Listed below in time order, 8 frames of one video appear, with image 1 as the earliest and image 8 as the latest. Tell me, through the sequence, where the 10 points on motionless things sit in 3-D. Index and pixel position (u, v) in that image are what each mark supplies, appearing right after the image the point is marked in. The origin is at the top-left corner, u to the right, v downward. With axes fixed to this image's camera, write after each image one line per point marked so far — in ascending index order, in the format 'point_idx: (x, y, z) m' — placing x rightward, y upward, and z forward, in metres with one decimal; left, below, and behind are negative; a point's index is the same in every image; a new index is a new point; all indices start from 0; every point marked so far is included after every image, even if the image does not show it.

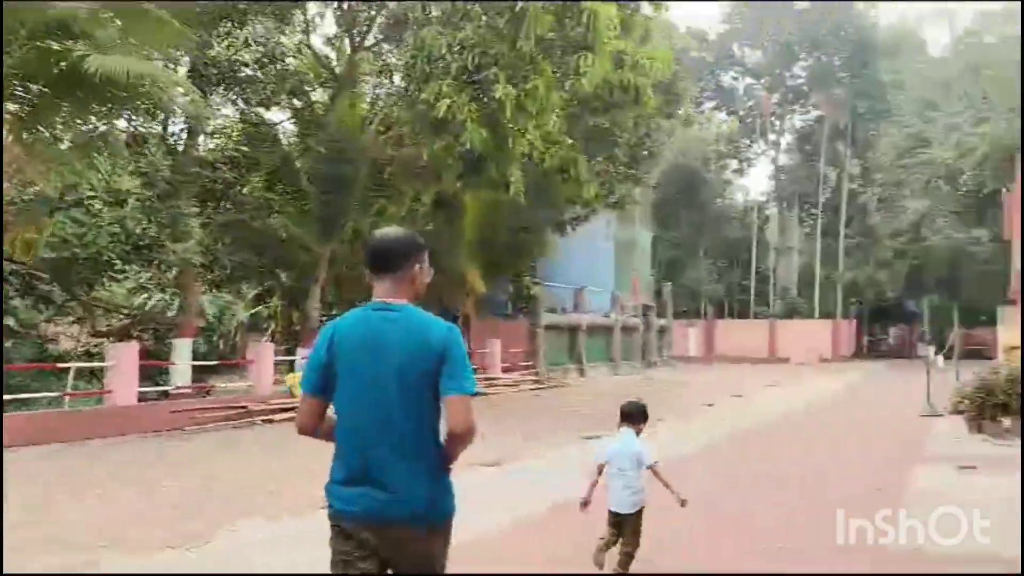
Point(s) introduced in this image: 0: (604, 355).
0: (+3.1, -1.4, +21.7) m
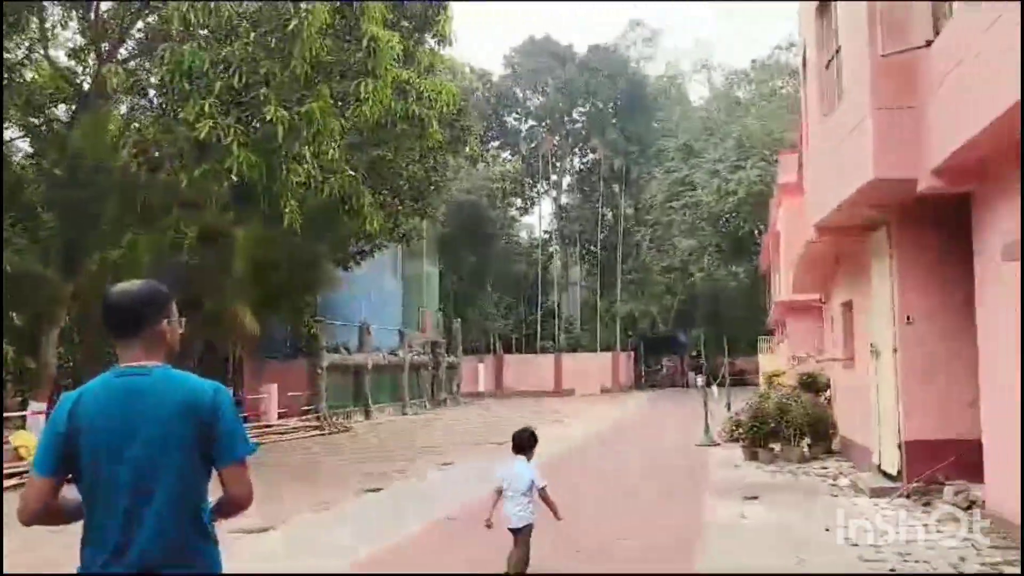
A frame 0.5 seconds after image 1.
0: (-2.4, -2.6, +20.5) m
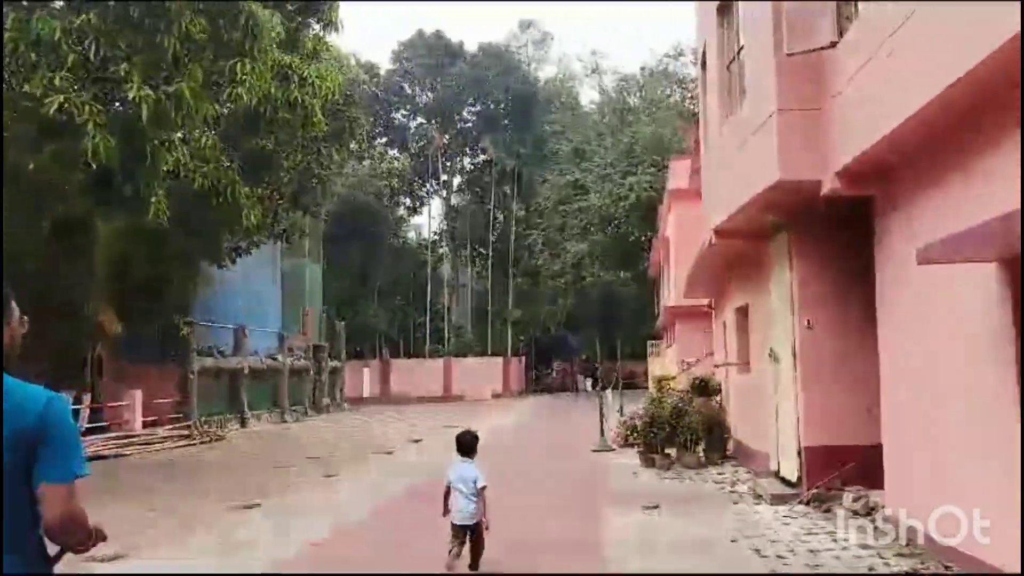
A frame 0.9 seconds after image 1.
0: (-5.2, -2.6, +19.5) m
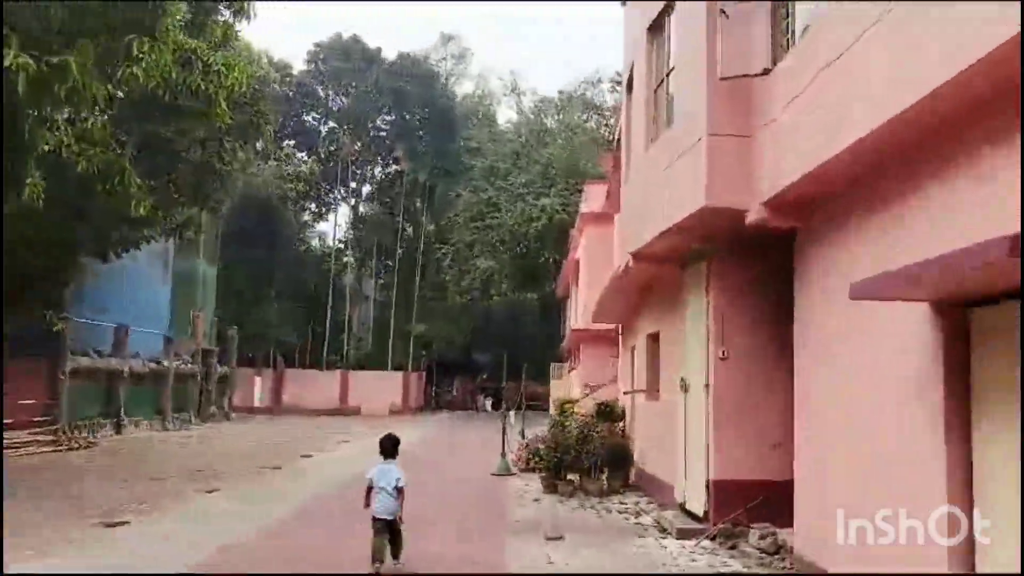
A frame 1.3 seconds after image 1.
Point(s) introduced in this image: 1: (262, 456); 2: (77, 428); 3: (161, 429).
0: (-7.5, -2.6, +18.4) m
1: (-4.1, -2.8, +13.5) m
2: (-7.3, -2.3, +13.6) m
3: (-7.3, -3.0, +17.1) m
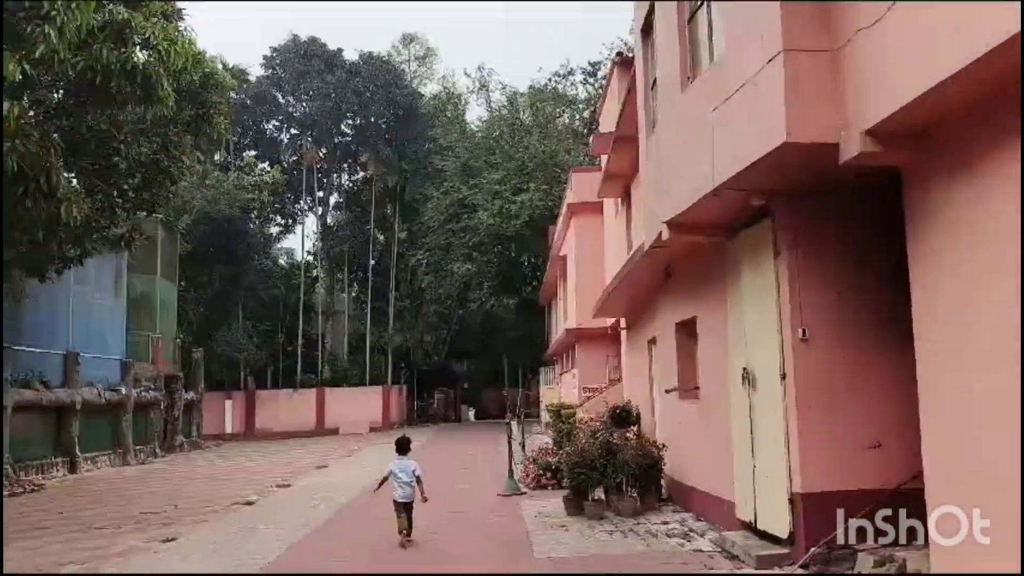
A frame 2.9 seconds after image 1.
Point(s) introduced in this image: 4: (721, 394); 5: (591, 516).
0: (-7.7, -3.0, +16.9) m
1: (-4.1, -3.0, +12.2) m
2: (-7.3, -2.7, +12.2) m
3: (-7.4, -3.4, +15.6) m
4: (+1.5, -0.8, +6.0) m
5: (+0.7, -1.9, +6.8) m
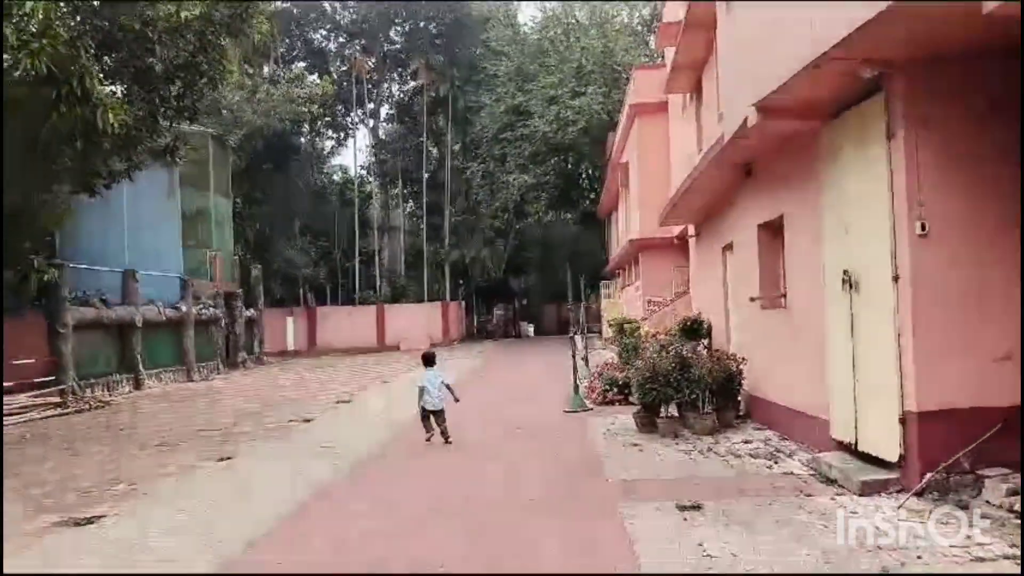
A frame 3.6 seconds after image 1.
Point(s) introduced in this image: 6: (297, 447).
0: (-6.4, -1.3, +17.0) m
1: (-3.2, -1.7, +12.1) m
2: (-6.4, -1.5, +12.3) m
3: (-6.2, -1.8, +15.7) m
4: (+2.0, -0.1, +5.3) m
5: (+1.2, -1.1, +6.3) m
6: (-1.9, -1.4, +7.3) m
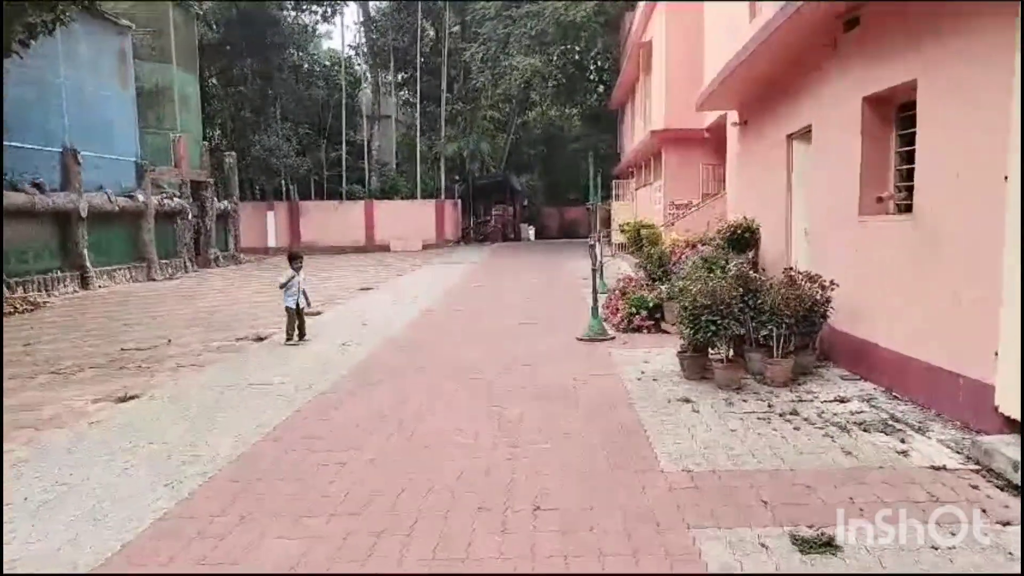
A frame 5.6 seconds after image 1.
0: (-6.4, +0.8, +15.3) m
1: (-3.2, -0.3, +10.4) m
2: (-6.4, +0.1, +10.6) m
3: (-6.3, +0.2, +14.0) m
4: (+2.0, +0.3, +3.6) m
5: (+1.2, -0.5, +4.6) m
6: (-1.9, -0.6, +5.7) m
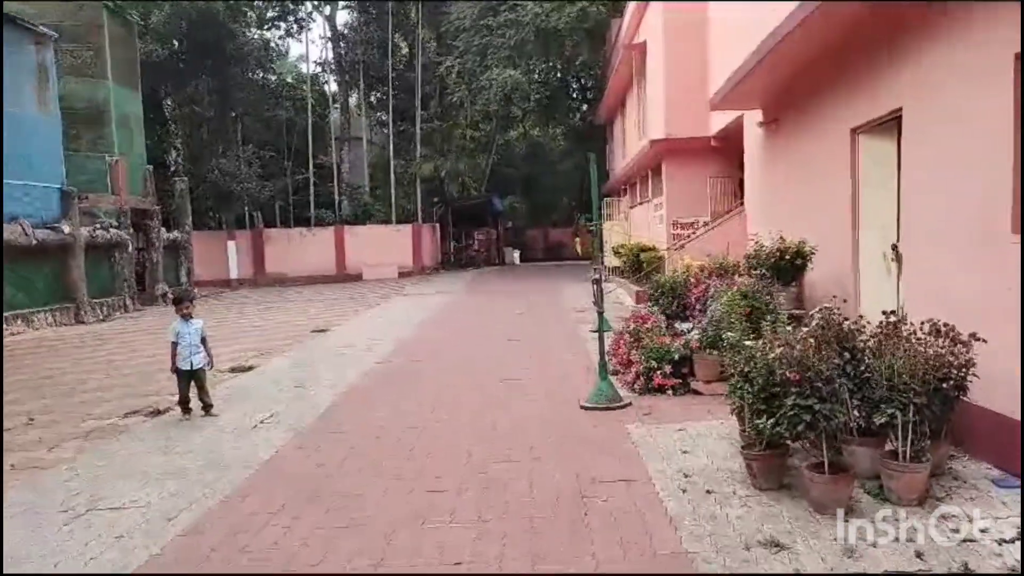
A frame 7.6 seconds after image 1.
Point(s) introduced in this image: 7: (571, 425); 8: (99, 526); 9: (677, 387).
0: (-6.7, +0.1, +13.5) m
1: (-3.4, -0.8, +8.7) m
2: (-6.6, -0.5, +8.8) m
3: (-6.5, -0.5, +12.2) m
4: (+1.9, +0.2, +1.9) m
5: (+1.1, -0.8, +3.0) m
6: (-2.0, -1.0, +4.0) m
7: (+0.3, -0.8, +4.6) m
8: (-1.7, -1.0, +3.3) m
9: (+1.0, -0.6, +5.1) m
